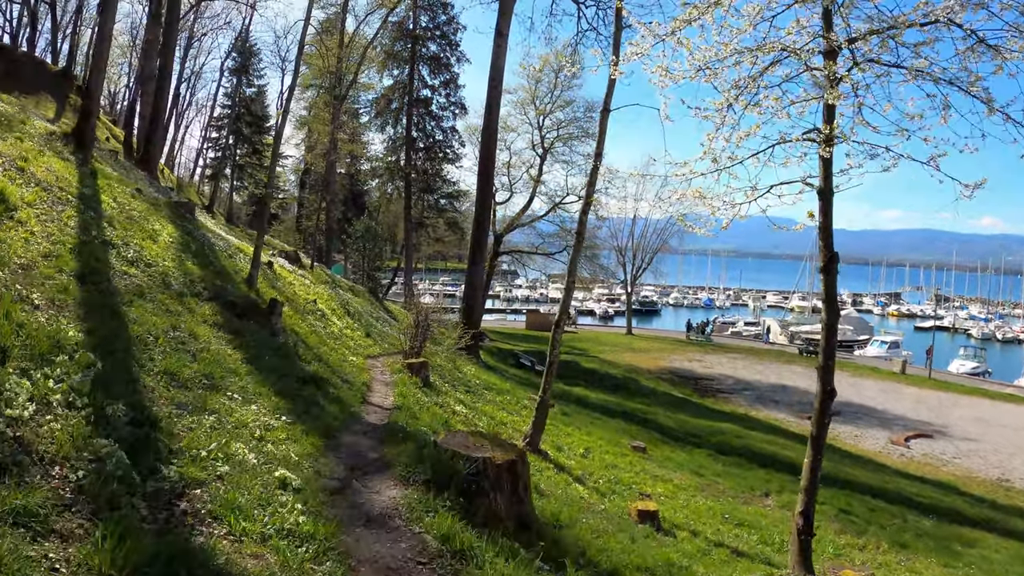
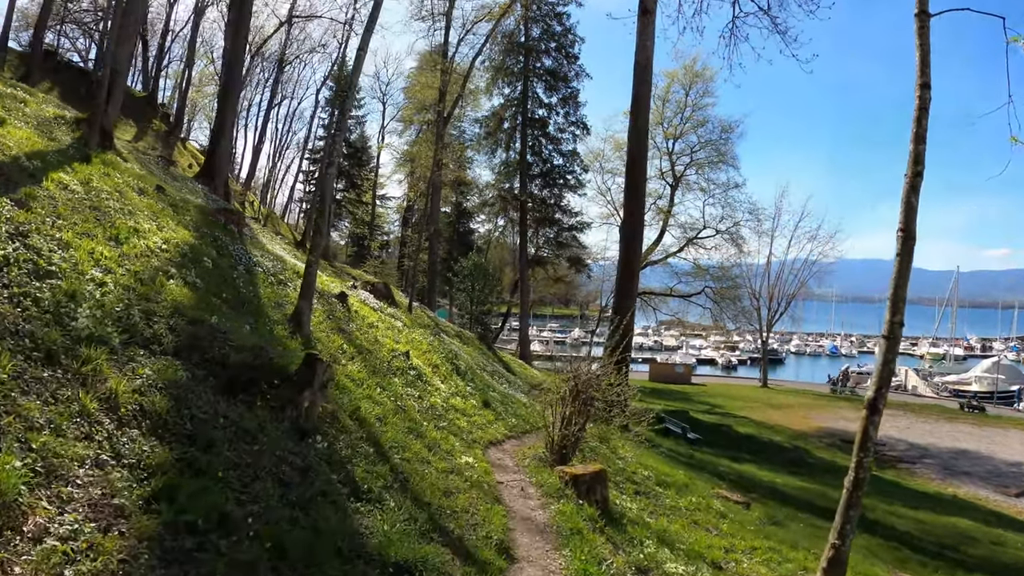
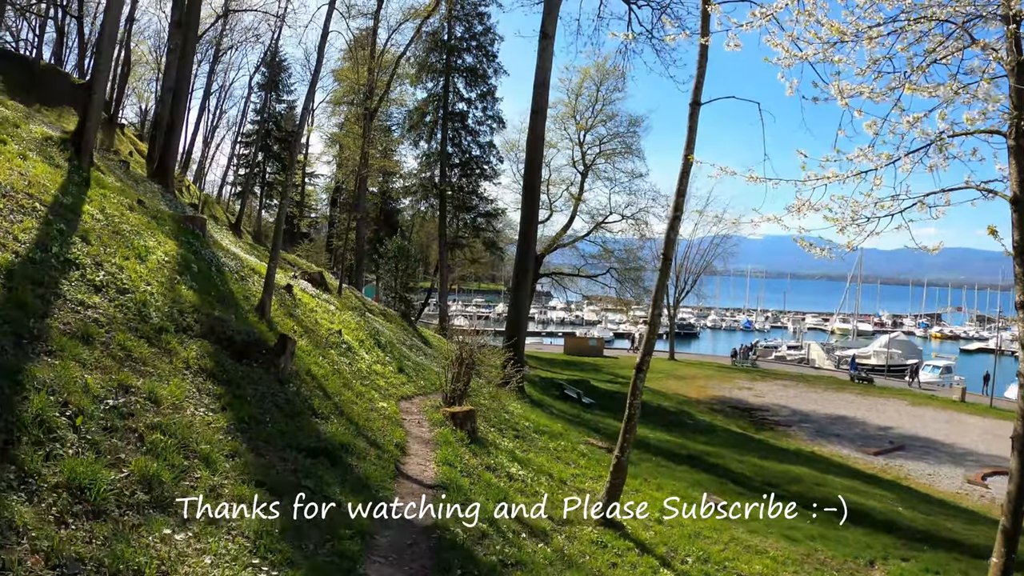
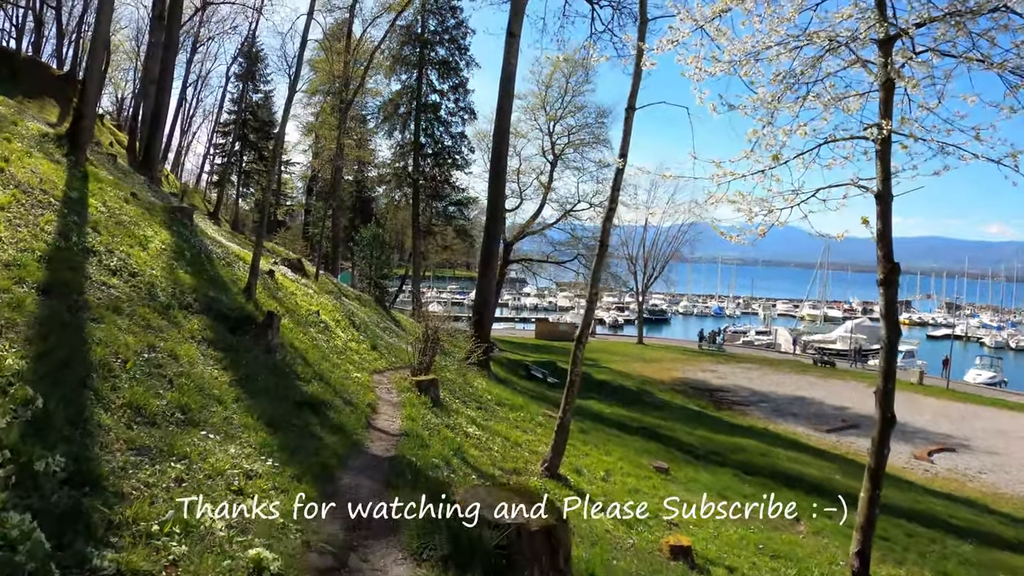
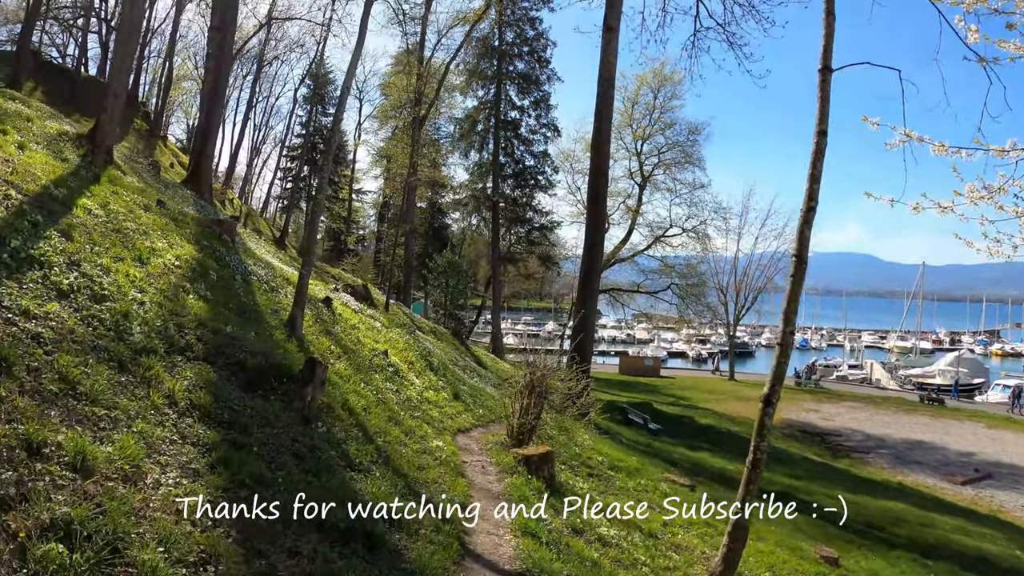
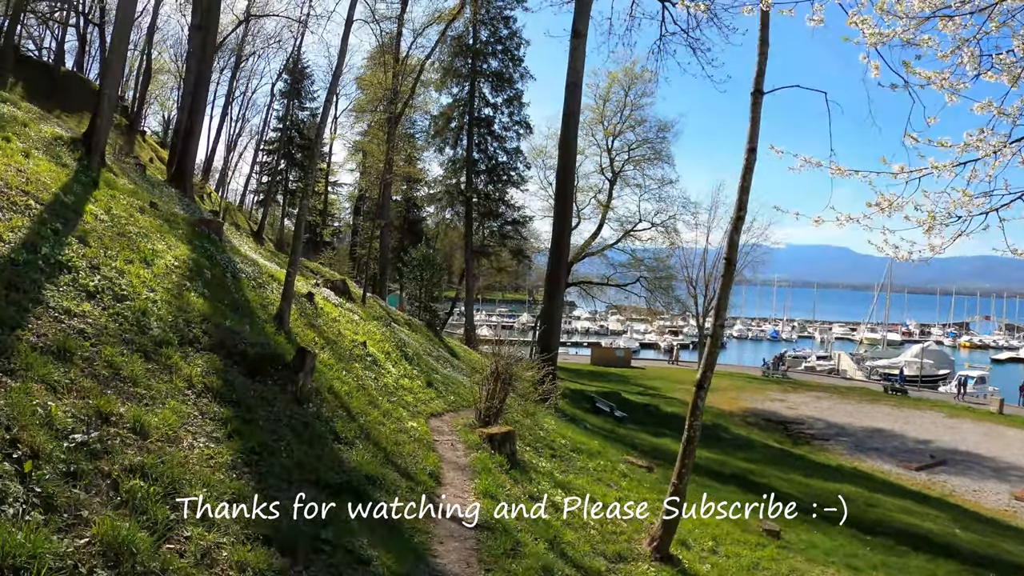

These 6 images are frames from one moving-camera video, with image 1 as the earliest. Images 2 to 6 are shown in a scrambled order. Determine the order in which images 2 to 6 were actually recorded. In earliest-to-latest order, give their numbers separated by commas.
4, 3, 6, 5, 2
